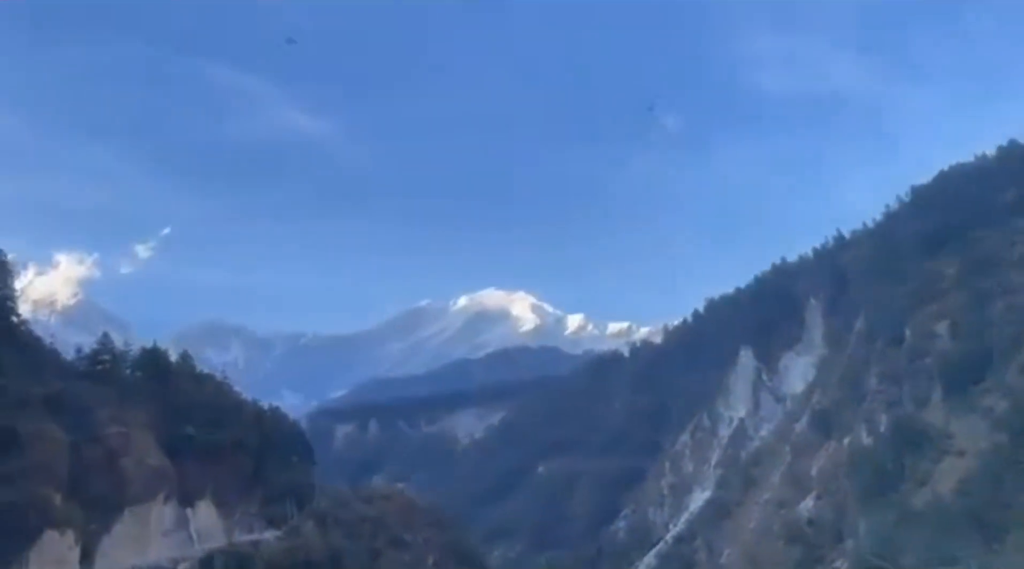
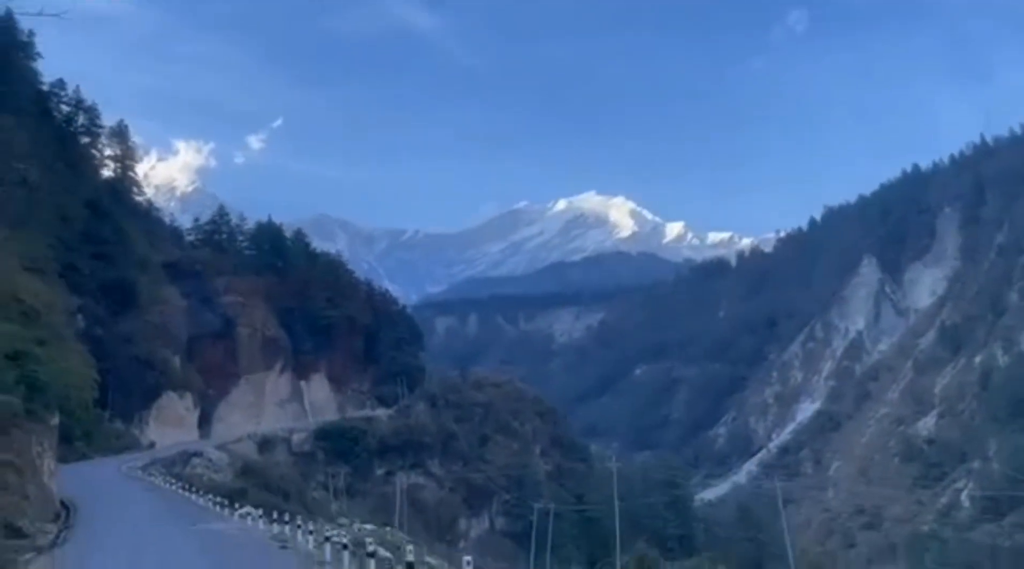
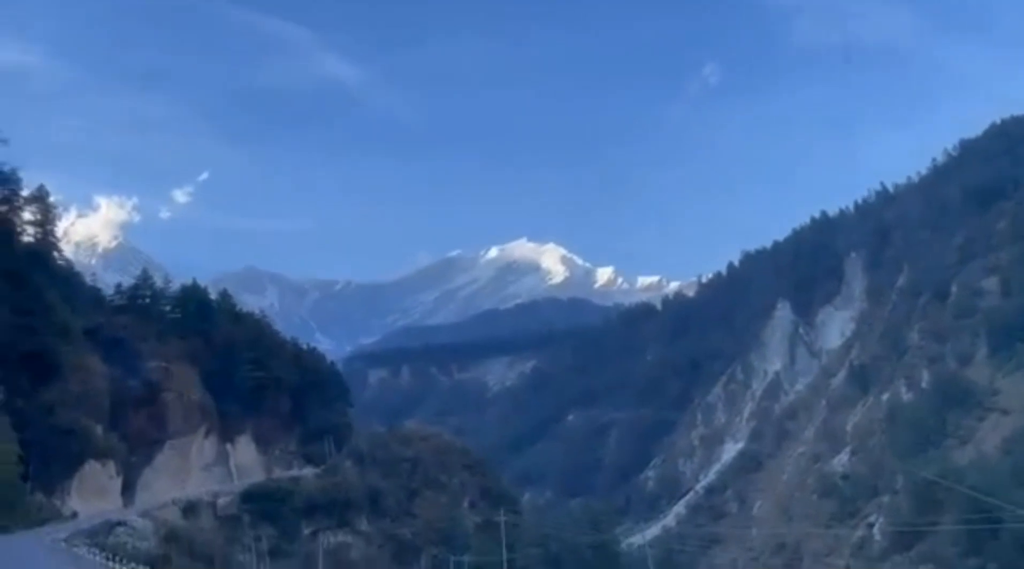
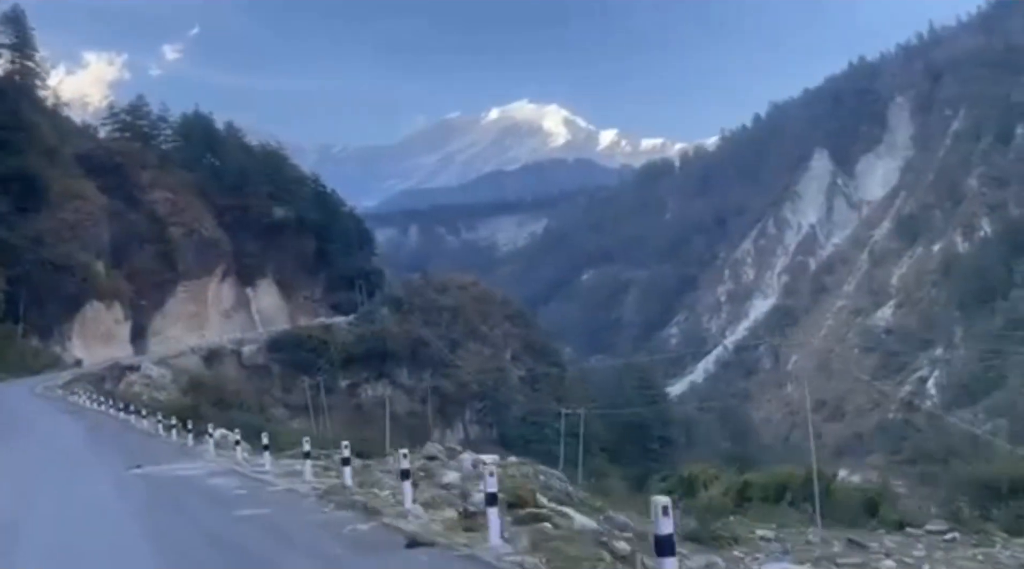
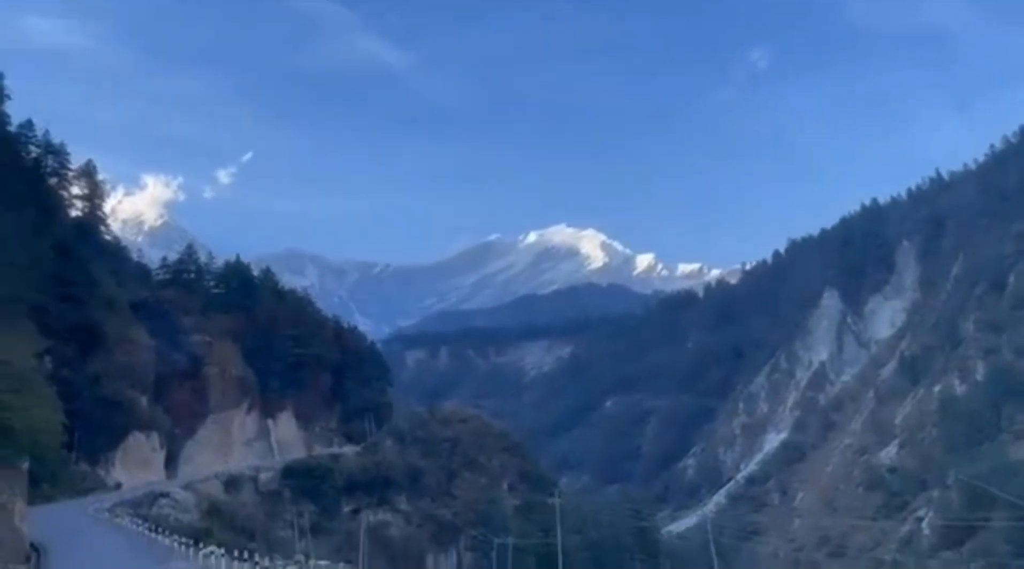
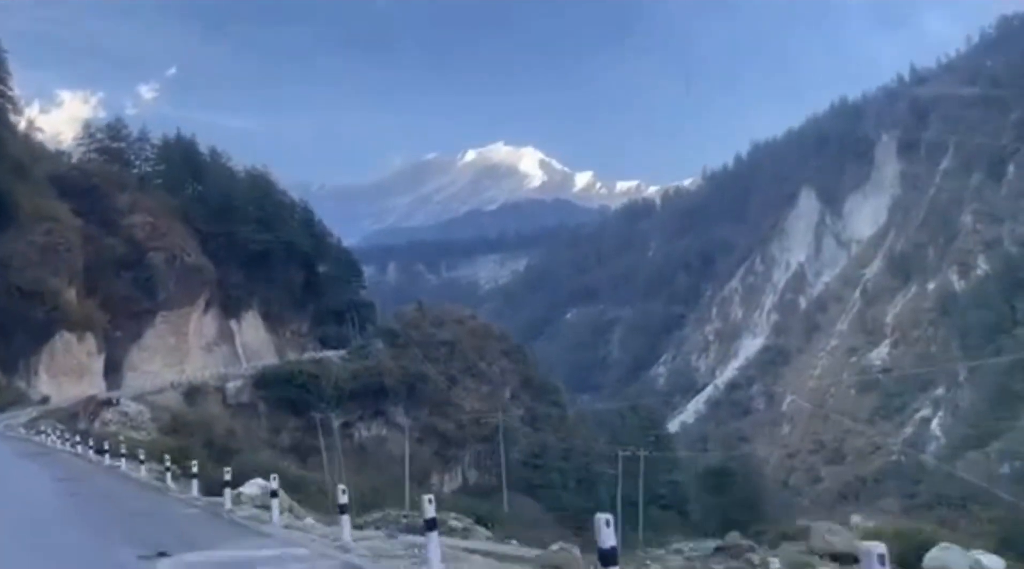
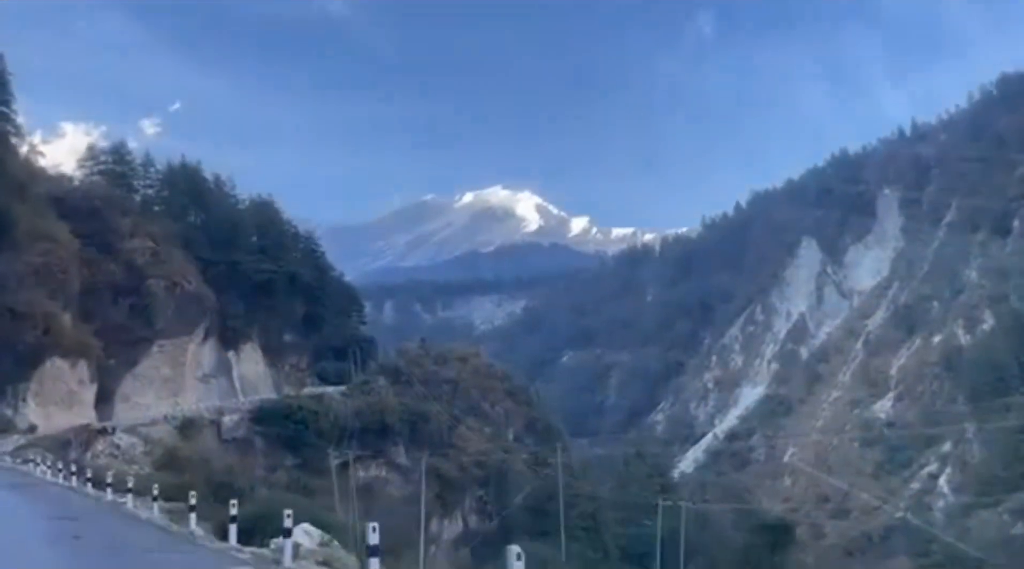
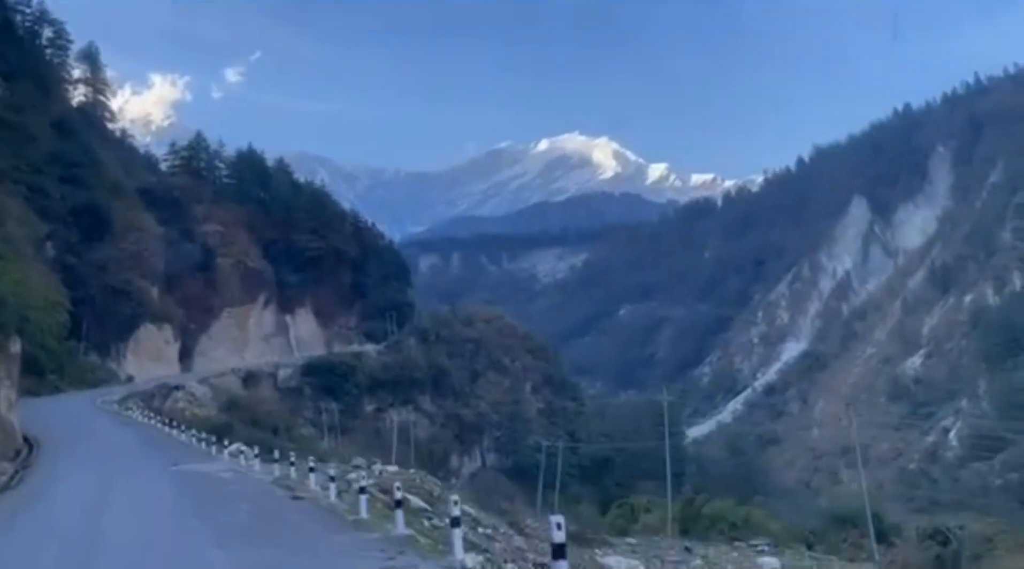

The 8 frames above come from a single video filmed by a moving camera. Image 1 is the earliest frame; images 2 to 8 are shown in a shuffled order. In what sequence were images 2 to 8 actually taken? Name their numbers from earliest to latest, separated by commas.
3, 5, 2, 8, 4, 6, 7
